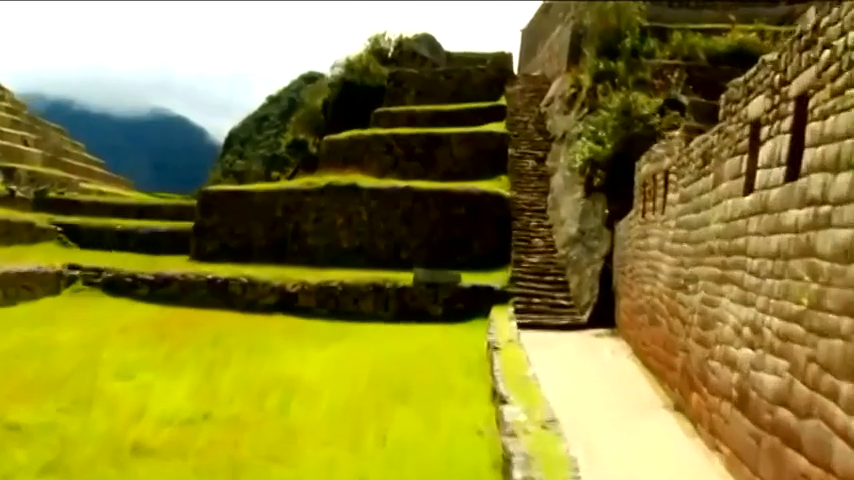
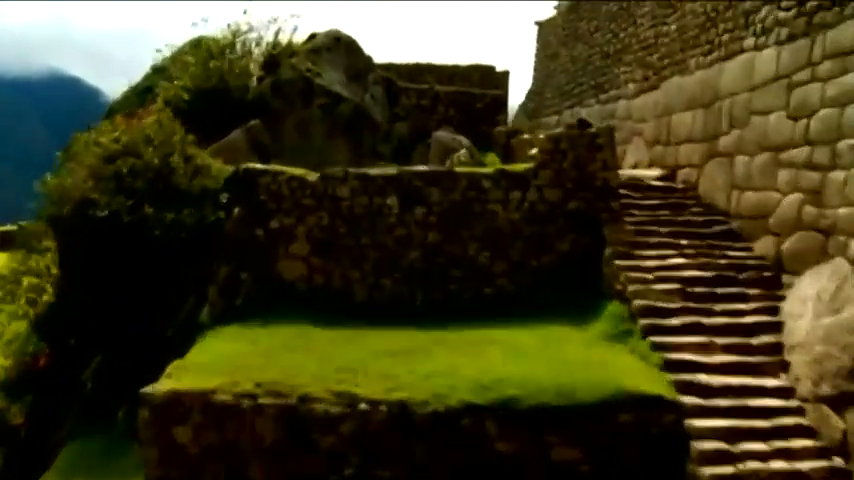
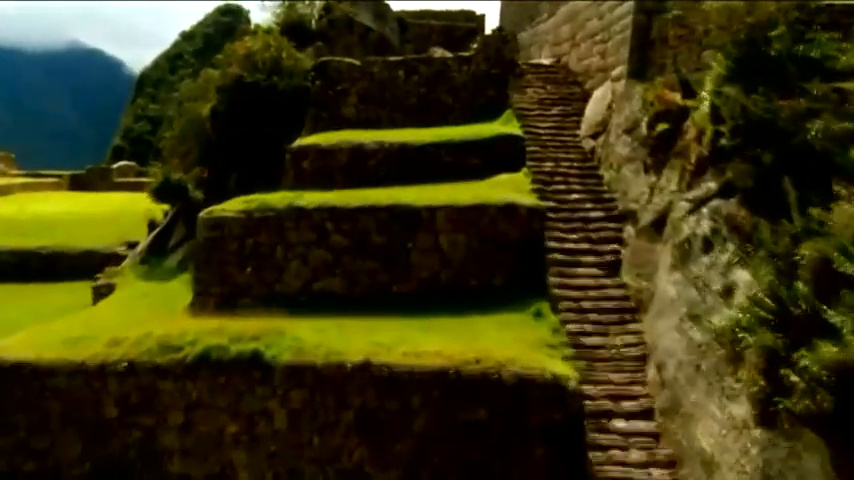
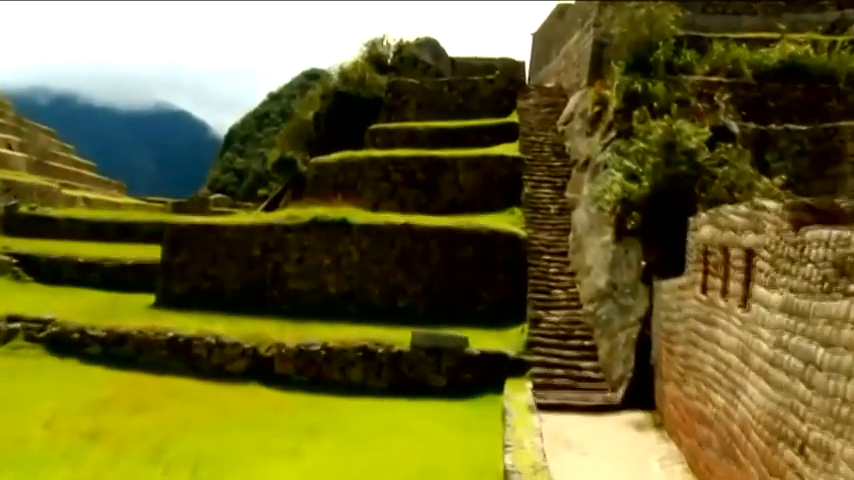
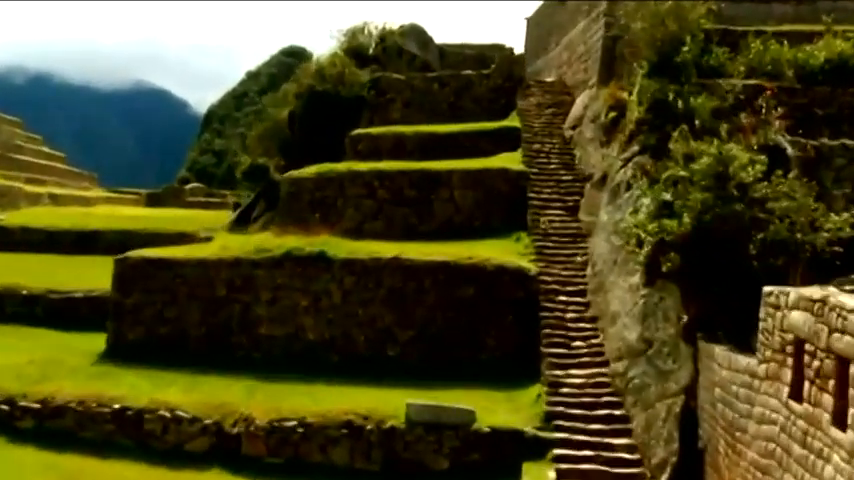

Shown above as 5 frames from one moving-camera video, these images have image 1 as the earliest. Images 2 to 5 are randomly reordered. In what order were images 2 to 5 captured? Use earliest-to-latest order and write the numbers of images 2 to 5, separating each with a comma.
4, 5, 3, 2
